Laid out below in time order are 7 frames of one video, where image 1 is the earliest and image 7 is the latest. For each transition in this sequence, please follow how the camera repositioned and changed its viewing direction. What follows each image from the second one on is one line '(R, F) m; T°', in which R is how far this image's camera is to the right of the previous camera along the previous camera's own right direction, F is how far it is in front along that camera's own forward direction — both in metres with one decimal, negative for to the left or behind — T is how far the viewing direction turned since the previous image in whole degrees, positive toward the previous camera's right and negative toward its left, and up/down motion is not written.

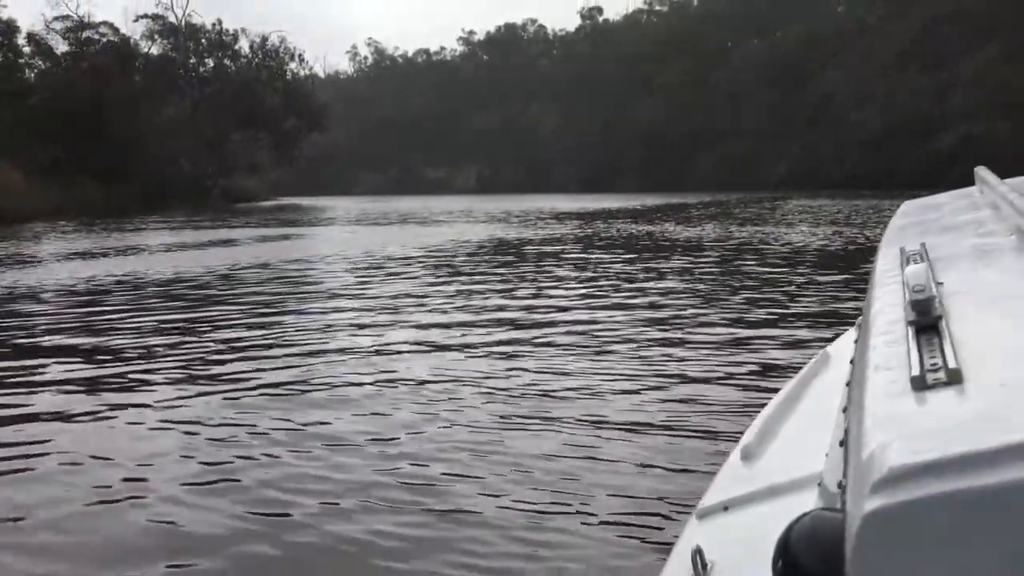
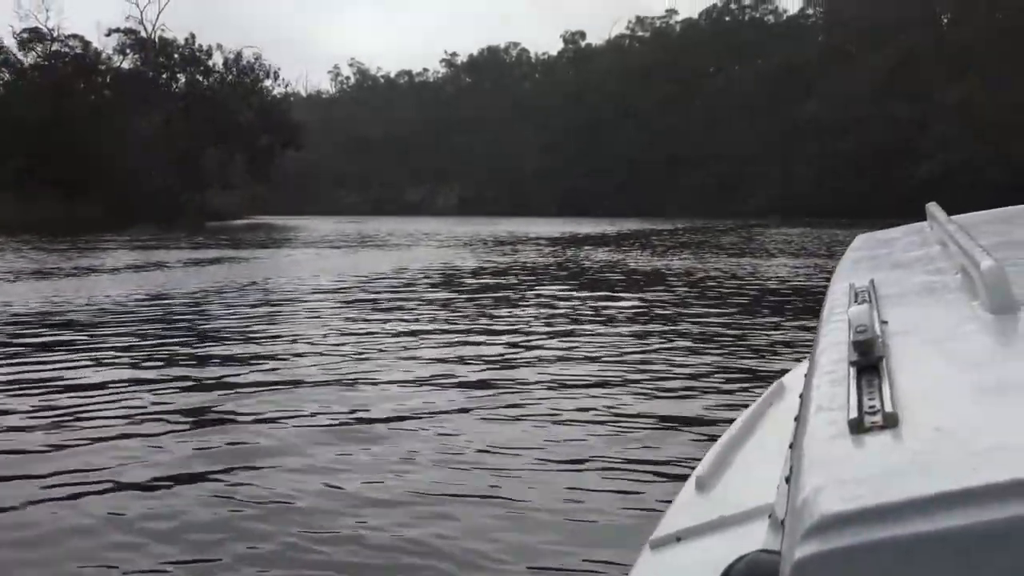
(+0.1, +0.2) m; +1°
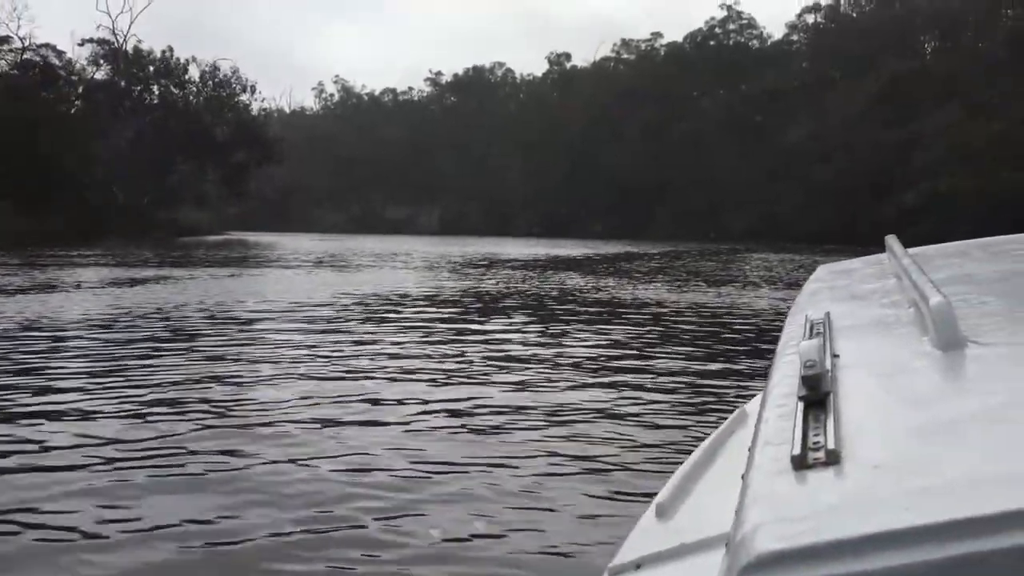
(+0.1, +0.3) m; +1°
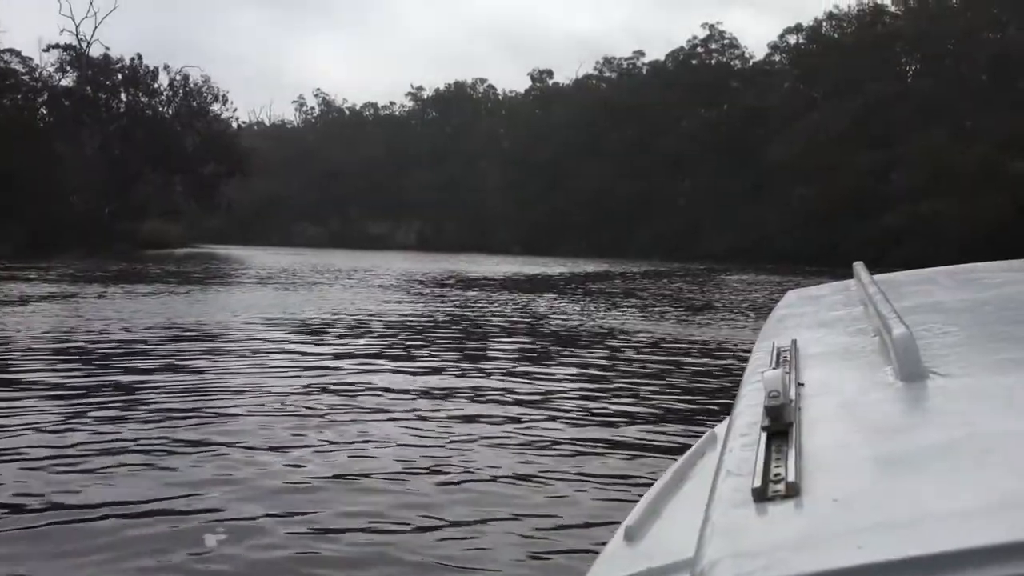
(+0.1, +0.4) m; +1°
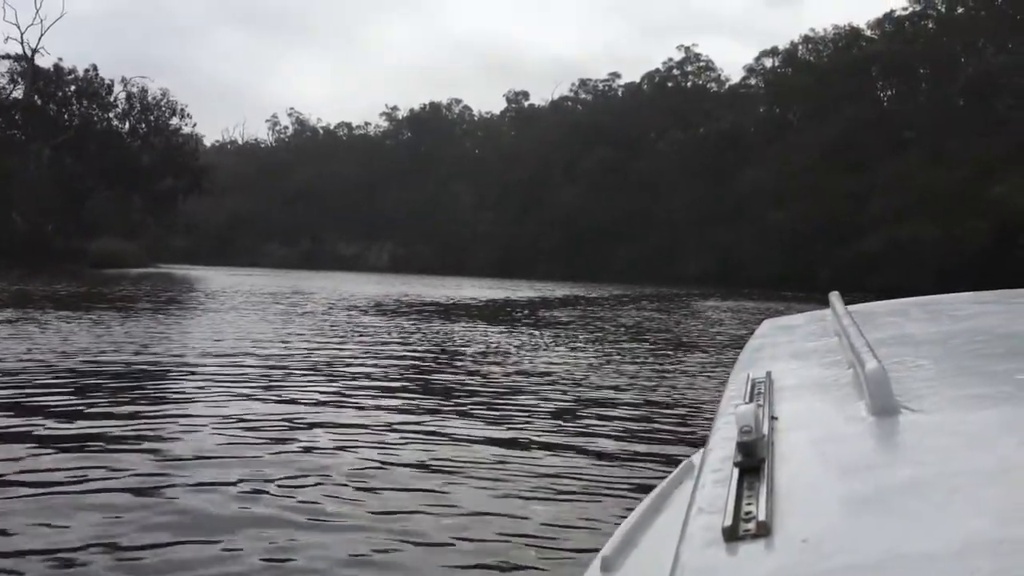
(+0.1, +0.4) m; +1°
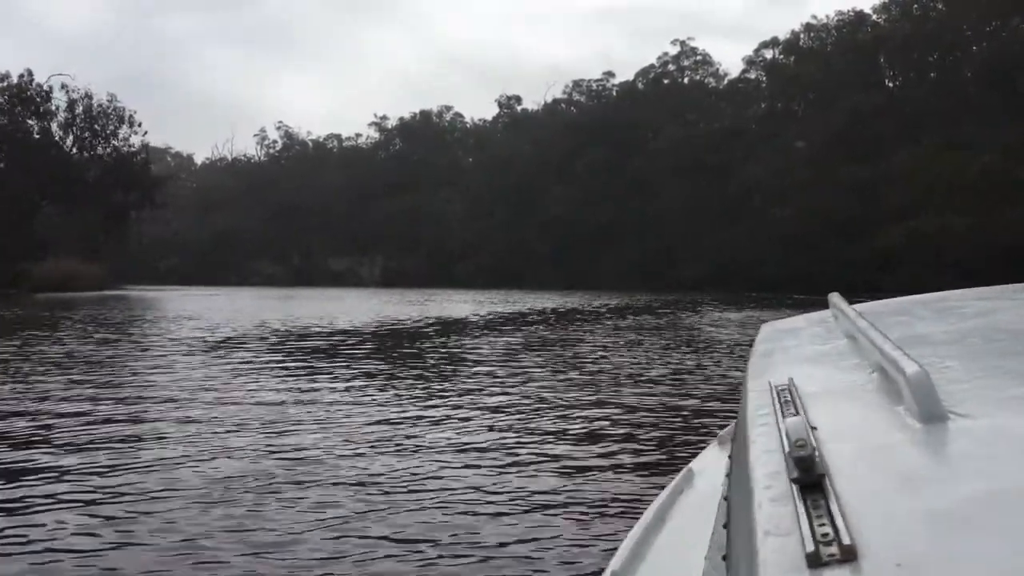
(+0.3, +1.3) m; 0°
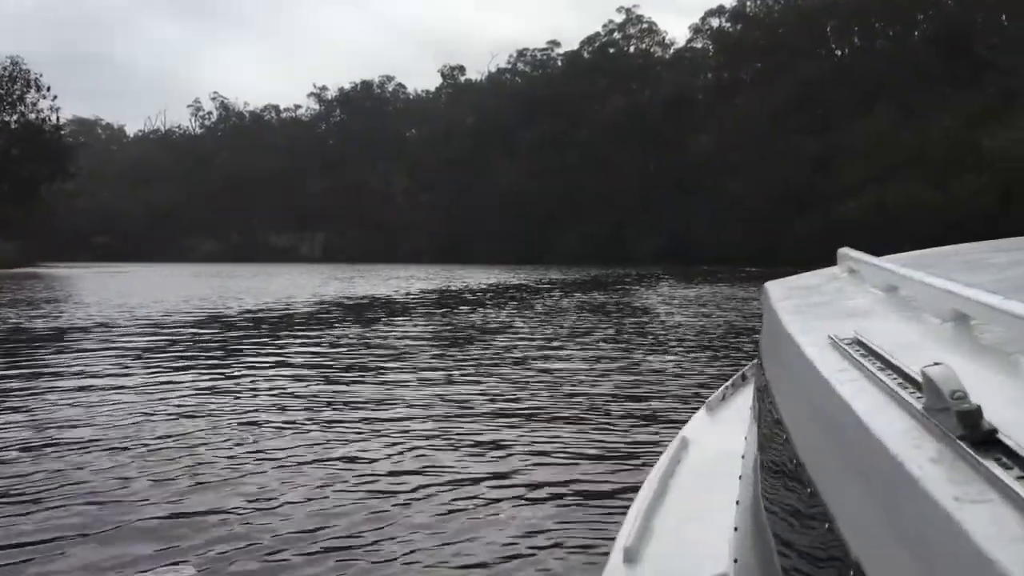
(+0.1, +0.6) m; +3°
